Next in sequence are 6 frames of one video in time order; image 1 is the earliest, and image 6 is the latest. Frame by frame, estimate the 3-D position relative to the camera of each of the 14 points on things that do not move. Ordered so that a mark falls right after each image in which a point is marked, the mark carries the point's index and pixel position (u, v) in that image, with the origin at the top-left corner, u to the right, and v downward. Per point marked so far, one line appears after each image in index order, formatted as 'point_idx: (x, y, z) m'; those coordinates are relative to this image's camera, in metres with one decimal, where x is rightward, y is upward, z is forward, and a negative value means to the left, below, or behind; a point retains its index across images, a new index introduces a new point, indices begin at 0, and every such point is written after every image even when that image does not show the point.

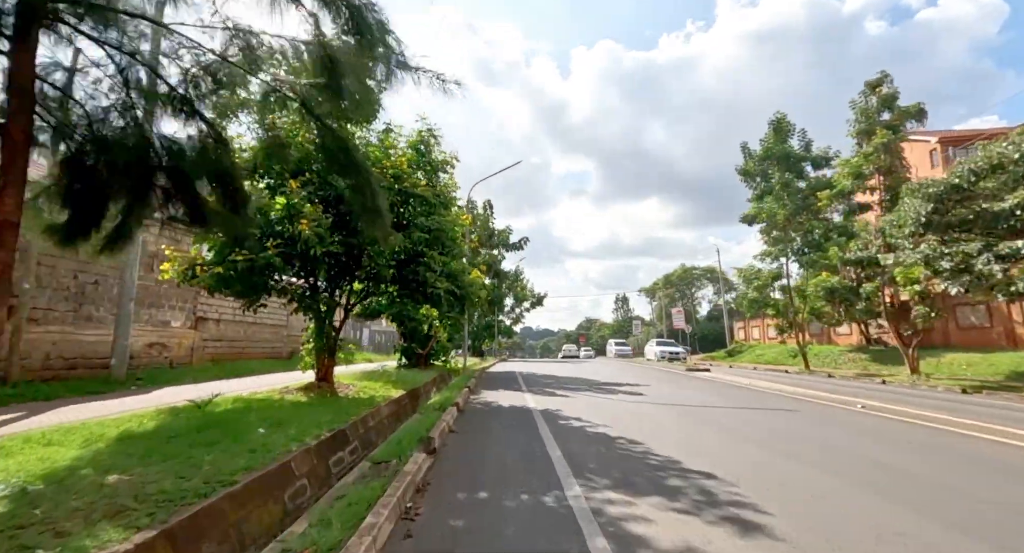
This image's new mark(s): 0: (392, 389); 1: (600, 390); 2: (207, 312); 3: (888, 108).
0: (-3.1, -2.9, +12.0) m
1: (+2.5, -3.2, +13.2) m
2: (-11.3, -1.3, +17.4) m
3: (+14.7, +6.6, +18.3) m
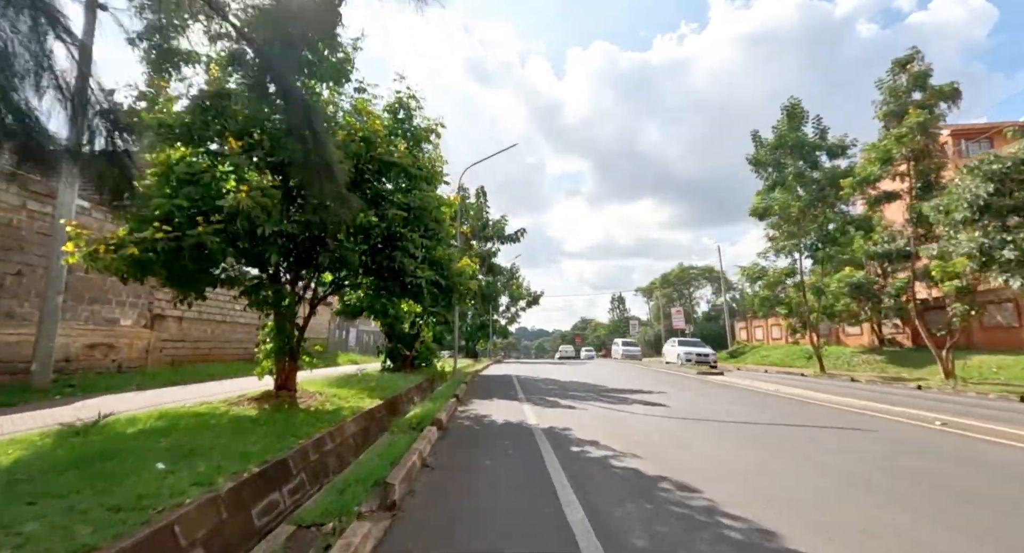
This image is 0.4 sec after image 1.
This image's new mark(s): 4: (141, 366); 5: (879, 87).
0: (-3.2, -2.7, +10.2) m
1: (+2.3, -3.0, +11.5) m
2: (-11.5, -1.1, +15.5) m
3: (+14.5, +6.8, +16.7) m
4: (-11.4, -2.8, +14.3) m
5: (+13.5, +7.0, +17.3) m
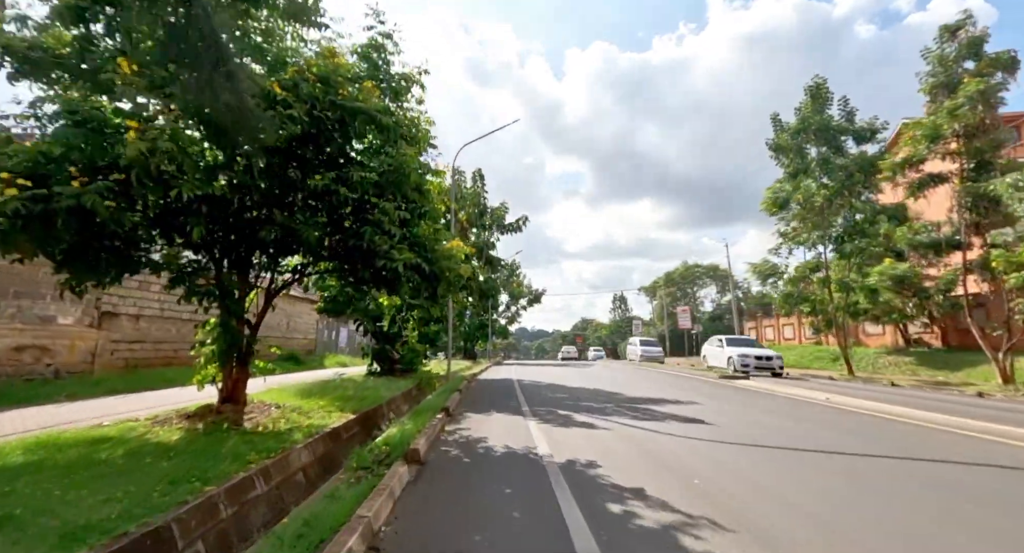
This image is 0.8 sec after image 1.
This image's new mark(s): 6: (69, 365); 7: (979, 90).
0: (-3.1, -2.4, +8.3) m
1: (+2.4, -2.7, +9.6) m
2: (-11.4, -0.8, +13.6) m
3: (+14.6, +7.0, +14.8) m
4: (-11.3, -2.5, +12.4) m
5: (+13.6, +7.2, +15.4) m
6: (-11.4, -2.3, +12.0) m
7: (+13.7, +5.5, +13.8) m
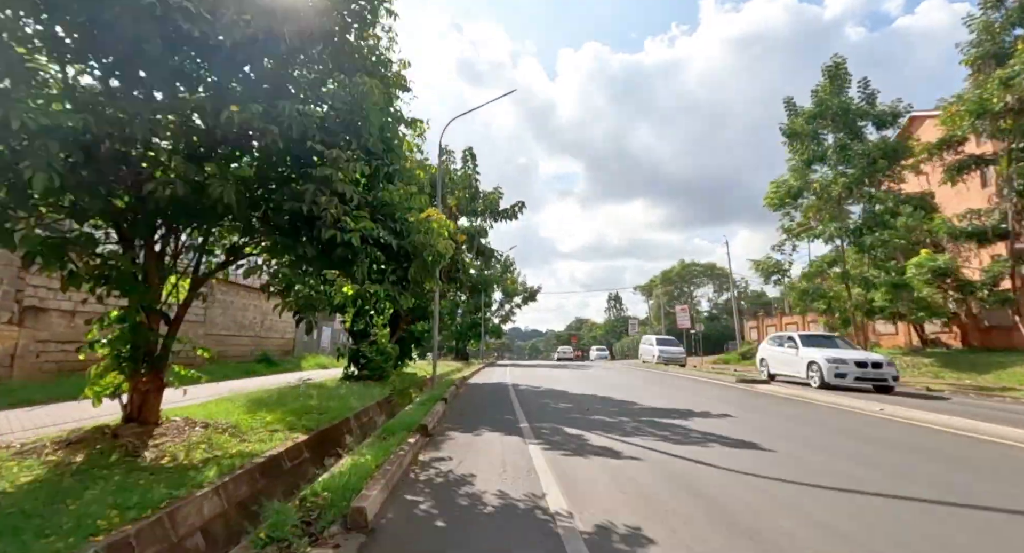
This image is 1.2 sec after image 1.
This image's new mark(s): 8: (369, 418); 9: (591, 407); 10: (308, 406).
0: (-3.2, -2.2, +6.4) m
1: (+2.3, -2.5, +7.9) m
2: (-11.6, -0.6, +11.6) m
3: (+14.4, +7.3, +13.2) m
4: (-11.5, -2.2, +10.5) m
5: (+13.4, +7.4, +13.8) m
6: (-11.5, -2.0, +10.1) m
7: (+13.6, +5.7, +12.2) m
8: (-2.9, -2.9, +9.5) m
9: (+1.7, -2.8, +10.0) m
10: (-3.9, -2.5, +9.0) m
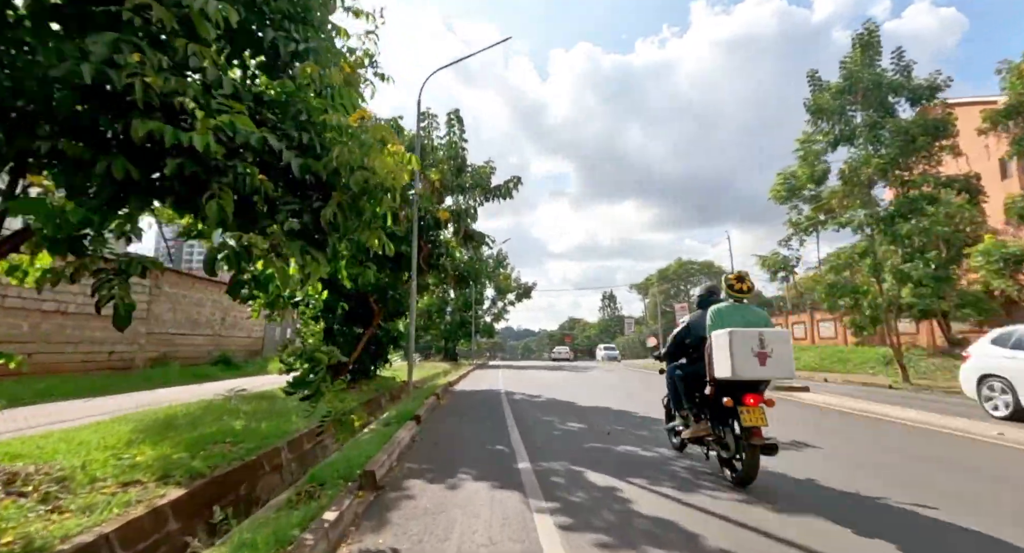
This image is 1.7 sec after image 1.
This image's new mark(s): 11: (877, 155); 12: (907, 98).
0: (-3.2, -1.8, +4.0) m
1: (+2.2, -2.1, +5.5) m
2: (-11.7, -0.2, +9.1) m
3: (+14.3, +7.5, +11.1) m
4: (-11.6, -1.9, +7.9) m
5: (+13.3, +7.7, +11.6) m
6: (-11.6, -1.6, +7.5) m
7: (+13.5, +6.0, +10.0) m
8: (-3.0, -2.6, +7.1) m
9: (+1.6, -2.5, +7.7) m
10: (-4.0, -2.1, +6.5) m
11: (+14.6, +4.9, +18.8) m
12: (+15.8, +7.1, +18.7) m
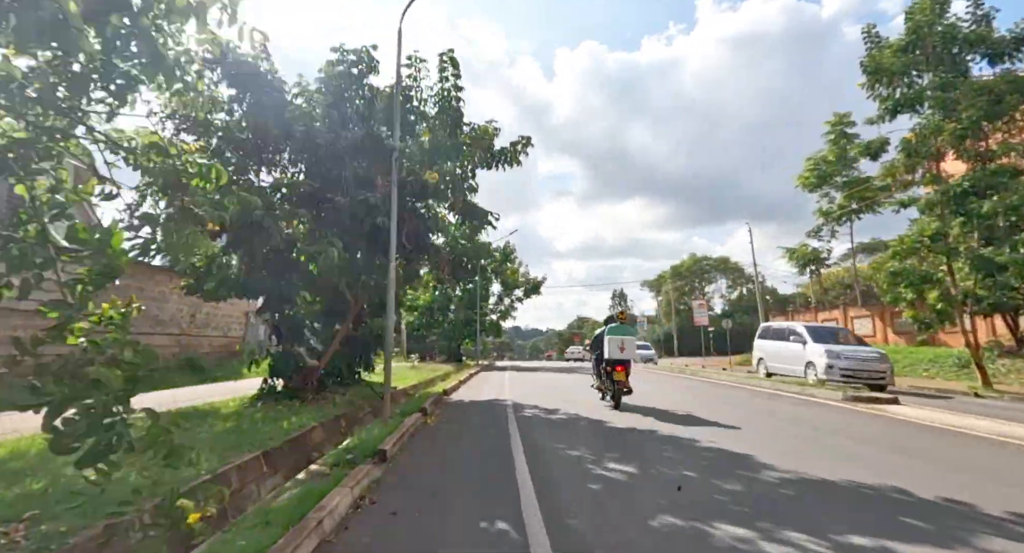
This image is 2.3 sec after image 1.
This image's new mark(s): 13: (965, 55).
0: (-3.2, -1.5, +1.5) m
1: (+2.3, -1.8, +2.9) m
2: (-11.6, +0.1, +6.7) m
3: (+14.4, +8.0, +8.2) m
4: (-11.4, -1.6, +5.5) m
5: (+13.4, +8.2, +8.8) m
6: (-11.5, -1.3, +5.1) m
7: (+13.6, +6.4, +7.2) m
8: (-2.9, -2.2, +4.5) m
9: (+1.7, -2.1, +5.0) m
10: (-3.9, -1.8, +4.0) m
11: (+14.9, +5.3, +15.9) m
12: (+16.0, +7.6, +15.9) m
13: (+15.5, +7.7, +16.1) m
